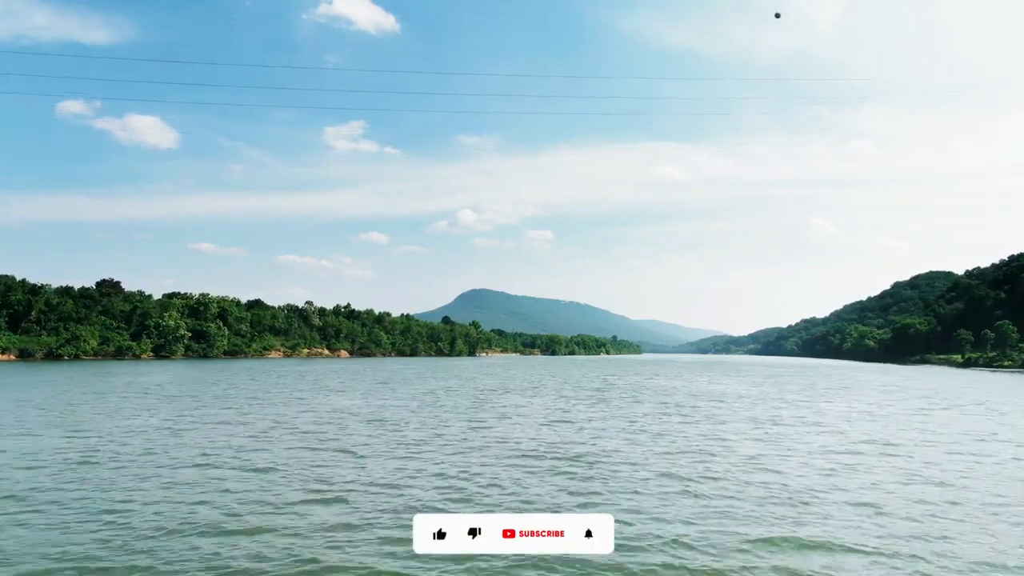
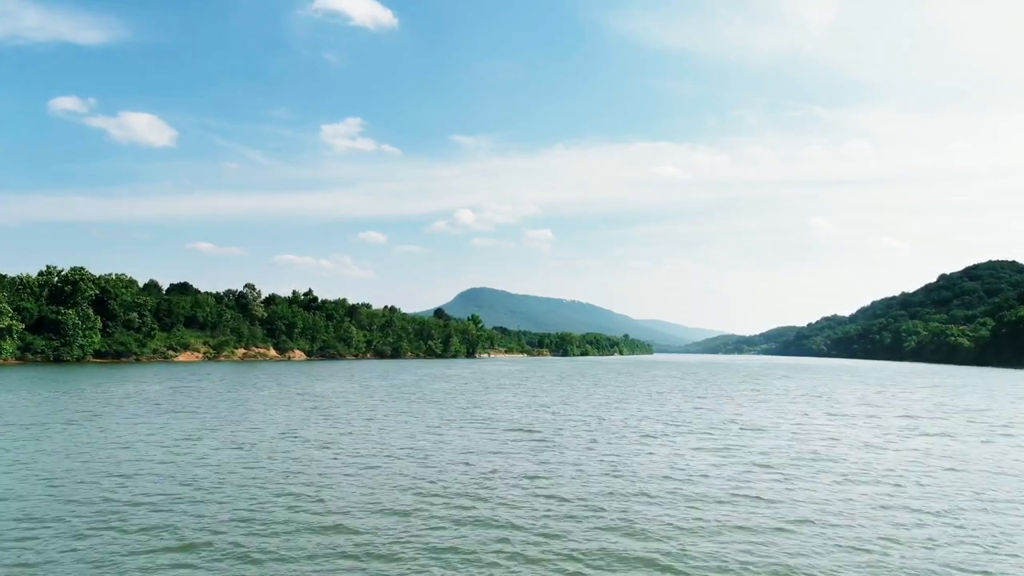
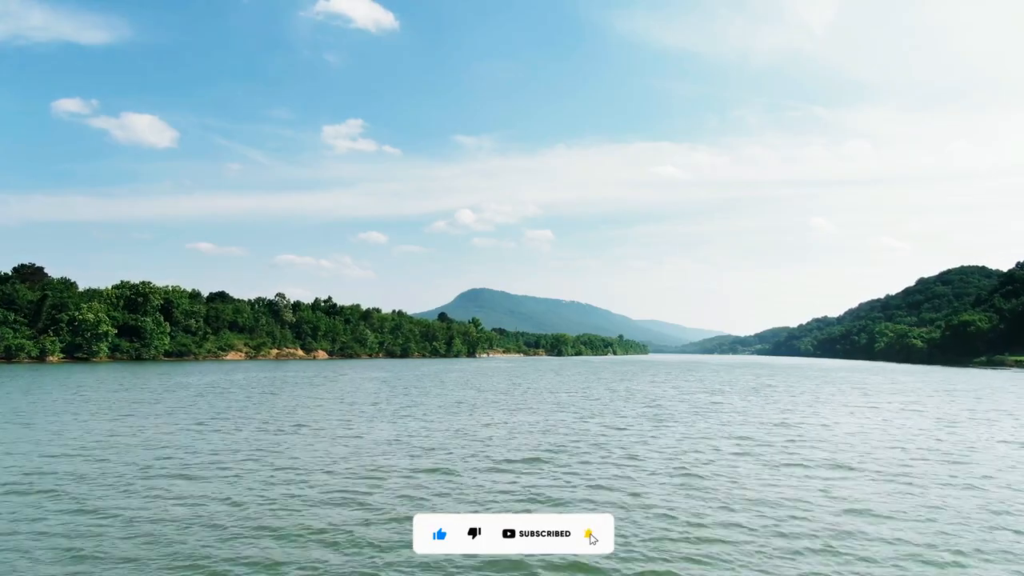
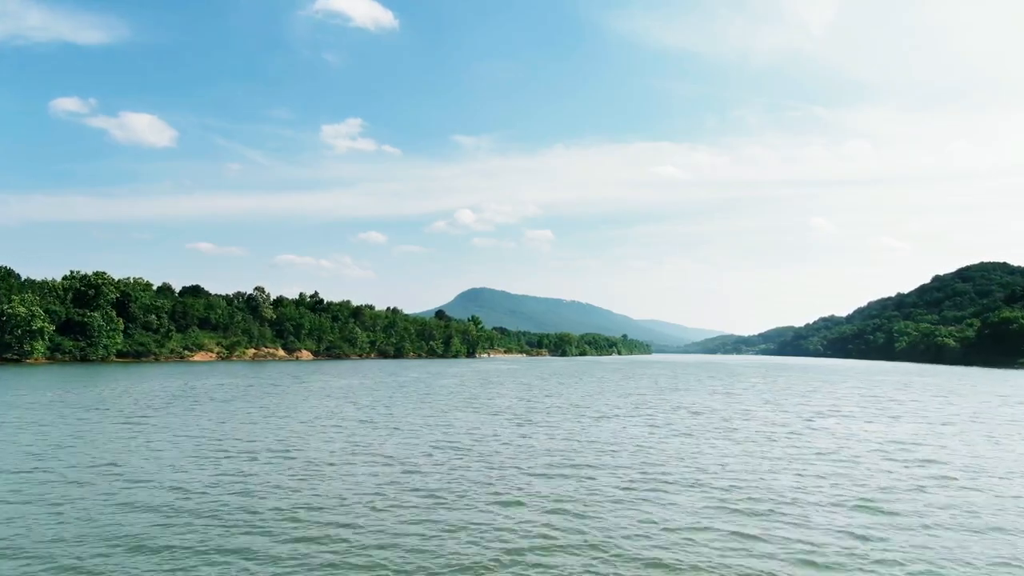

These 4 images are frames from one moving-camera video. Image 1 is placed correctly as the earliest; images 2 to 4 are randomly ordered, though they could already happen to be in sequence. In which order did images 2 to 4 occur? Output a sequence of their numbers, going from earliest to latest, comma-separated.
3, 4, 2
